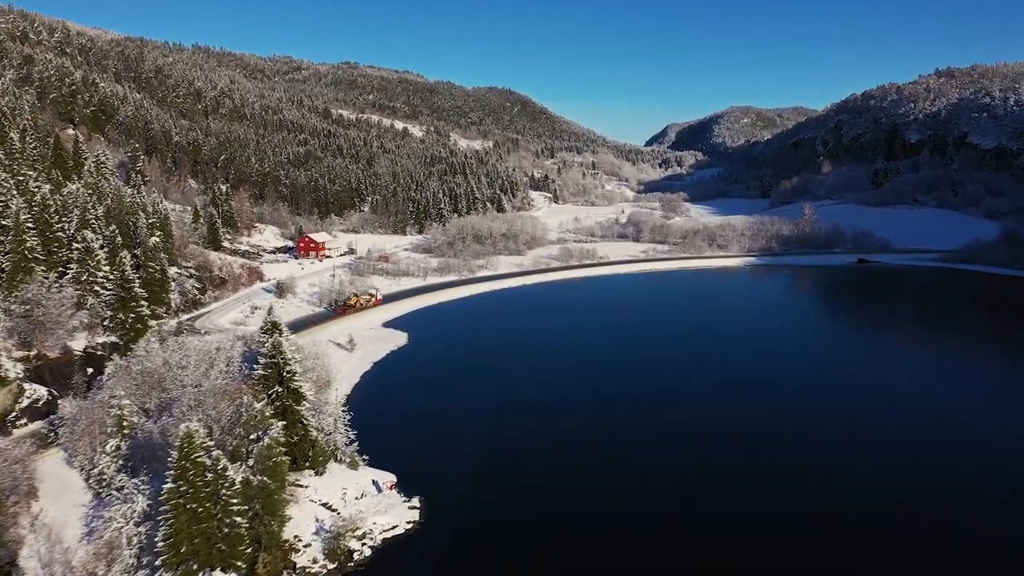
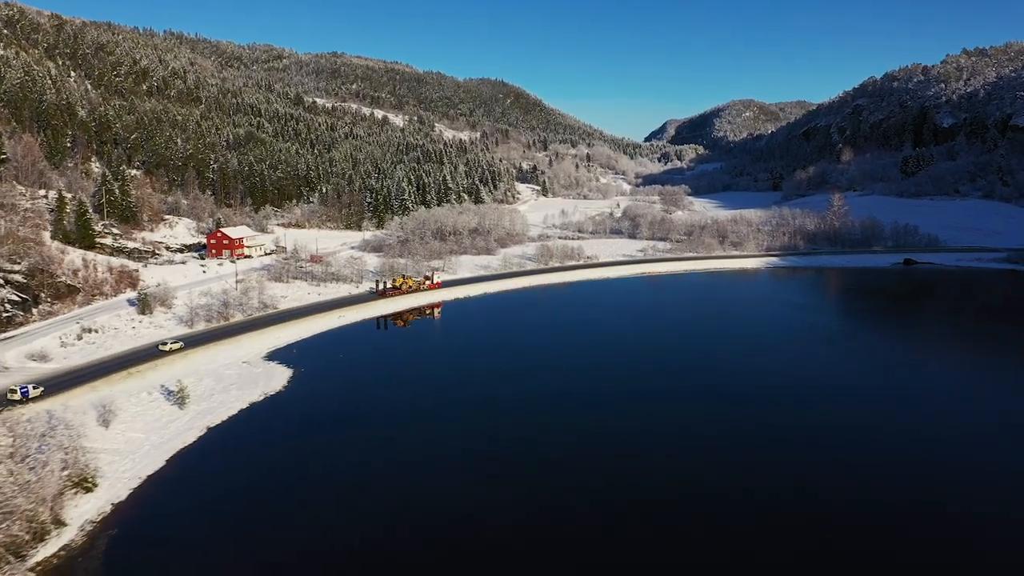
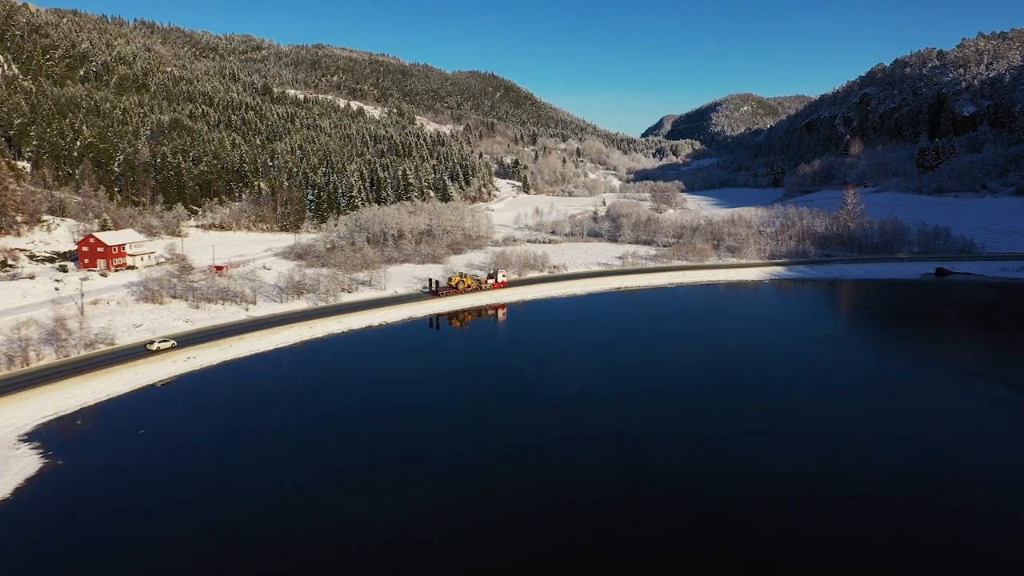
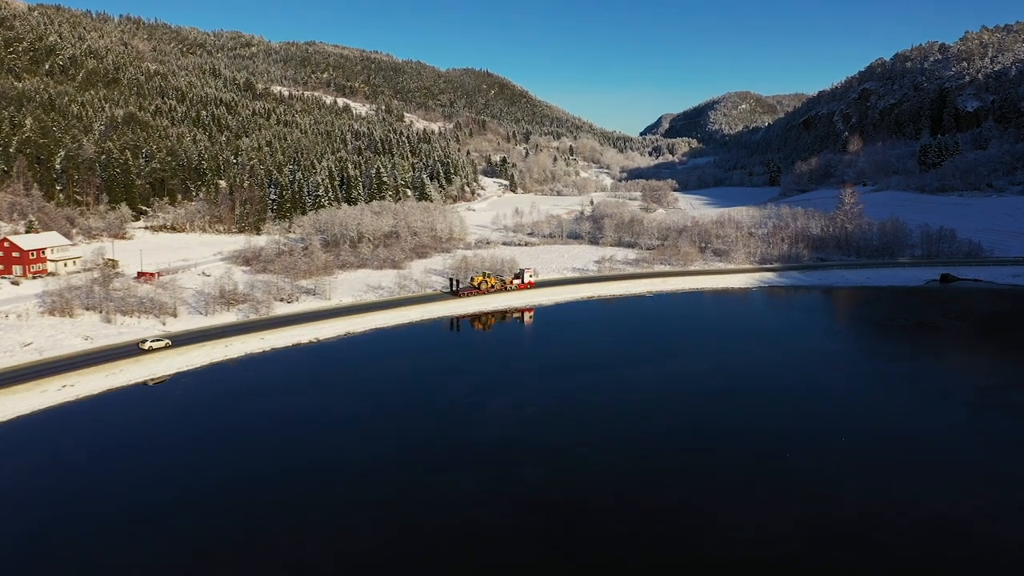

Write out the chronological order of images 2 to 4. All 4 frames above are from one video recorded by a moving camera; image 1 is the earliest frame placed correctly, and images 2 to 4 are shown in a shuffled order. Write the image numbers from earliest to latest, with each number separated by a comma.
2, 3, 4
